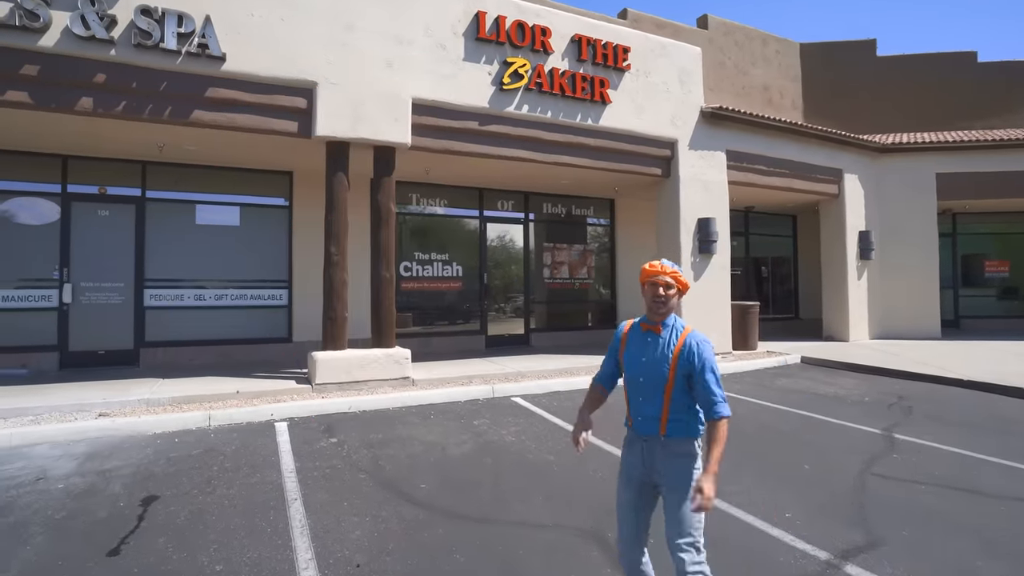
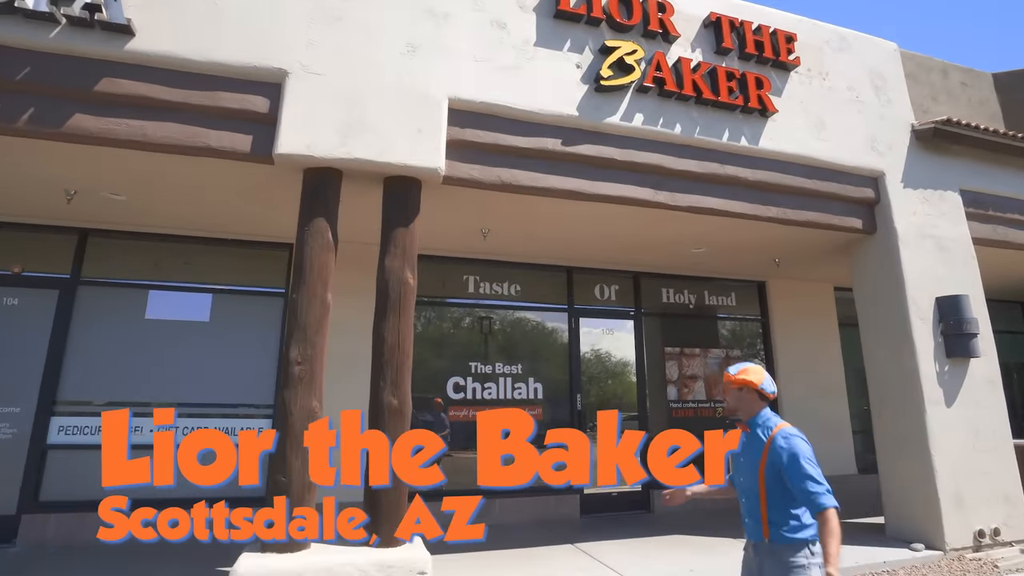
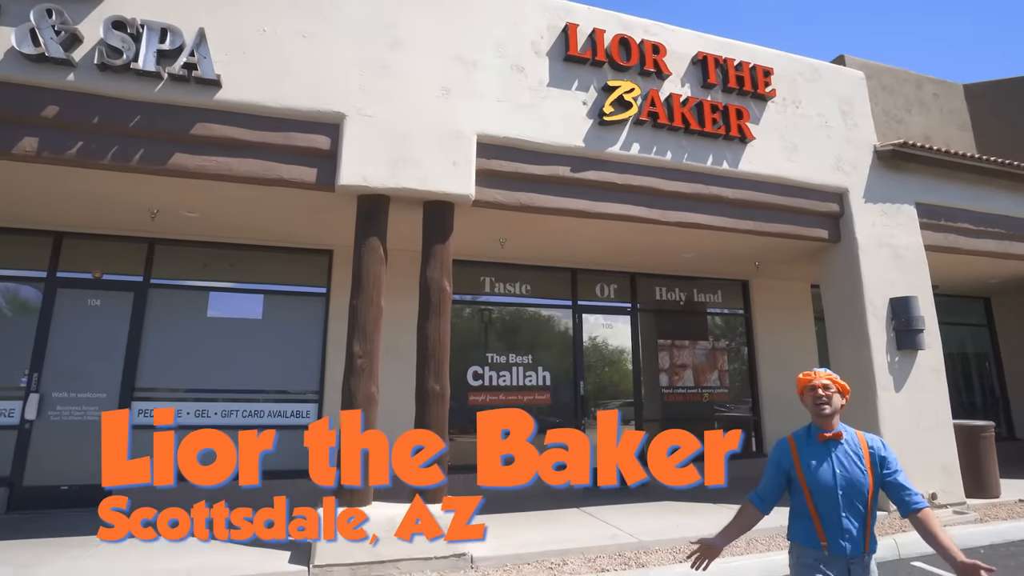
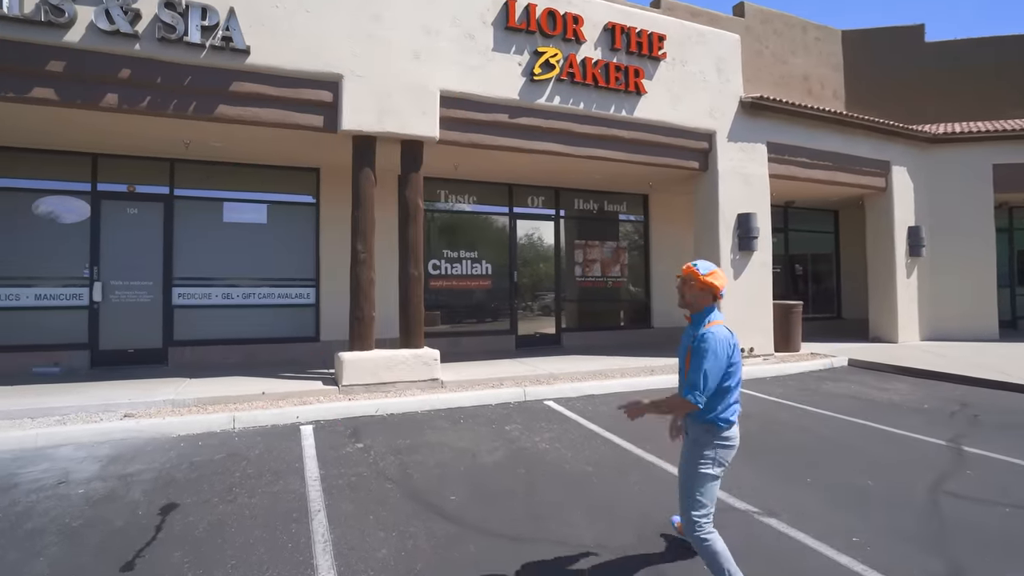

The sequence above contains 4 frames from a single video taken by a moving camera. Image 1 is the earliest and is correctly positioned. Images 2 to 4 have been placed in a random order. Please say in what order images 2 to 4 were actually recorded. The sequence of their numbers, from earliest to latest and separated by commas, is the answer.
4, 3, 2
